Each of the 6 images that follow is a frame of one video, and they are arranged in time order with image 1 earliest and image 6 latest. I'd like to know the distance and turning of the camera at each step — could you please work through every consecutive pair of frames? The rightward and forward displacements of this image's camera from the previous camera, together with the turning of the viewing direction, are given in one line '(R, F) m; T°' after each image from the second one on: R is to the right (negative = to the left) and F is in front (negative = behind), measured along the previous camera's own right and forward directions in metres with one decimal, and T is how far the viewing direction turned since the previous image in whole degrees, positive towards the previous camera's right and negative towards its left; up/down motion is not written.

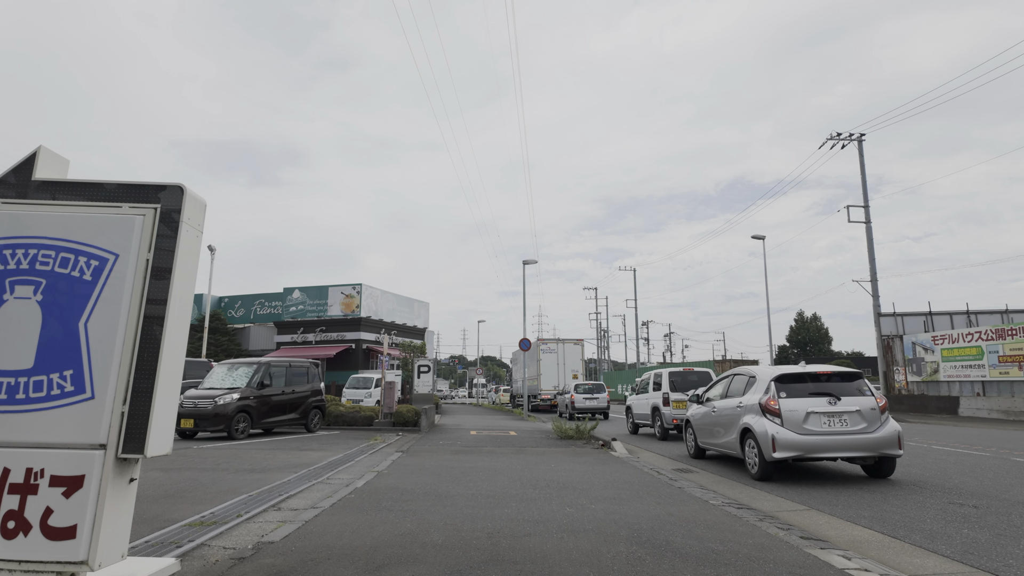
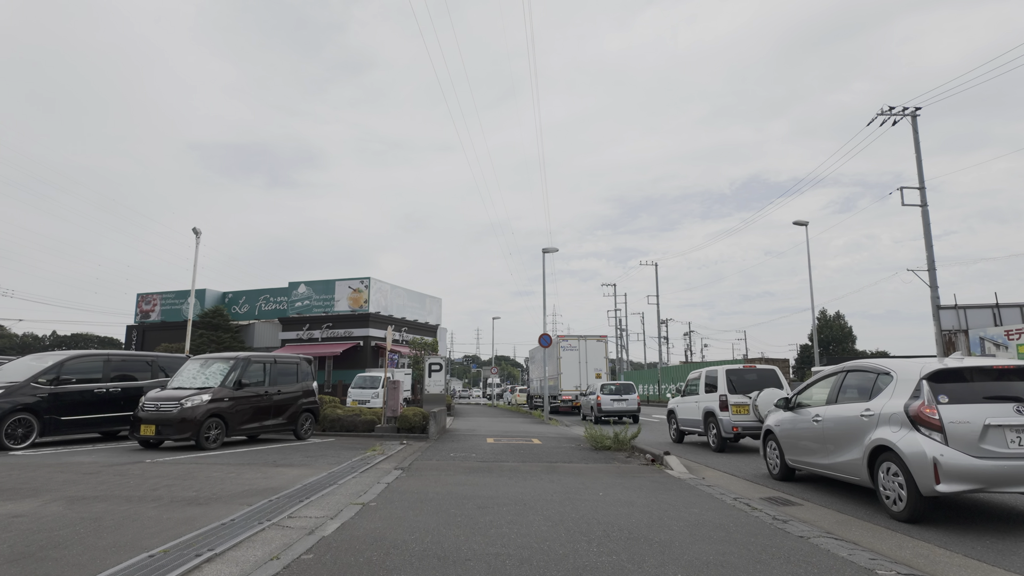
(-0.2, +2.5) m; -1°
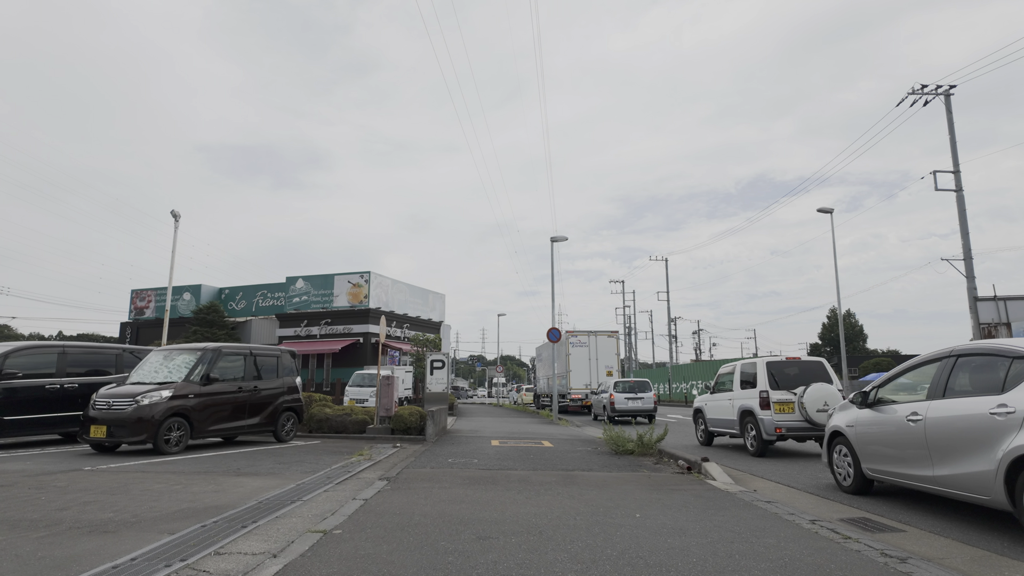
(0.0, +1.6) m; -1°
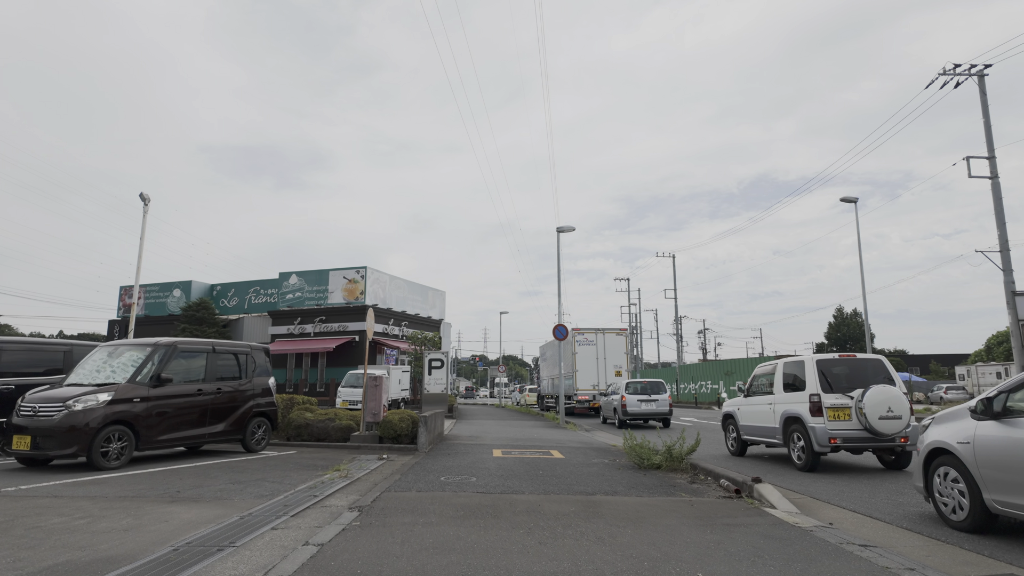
(0.0, +1.7) m; 0°
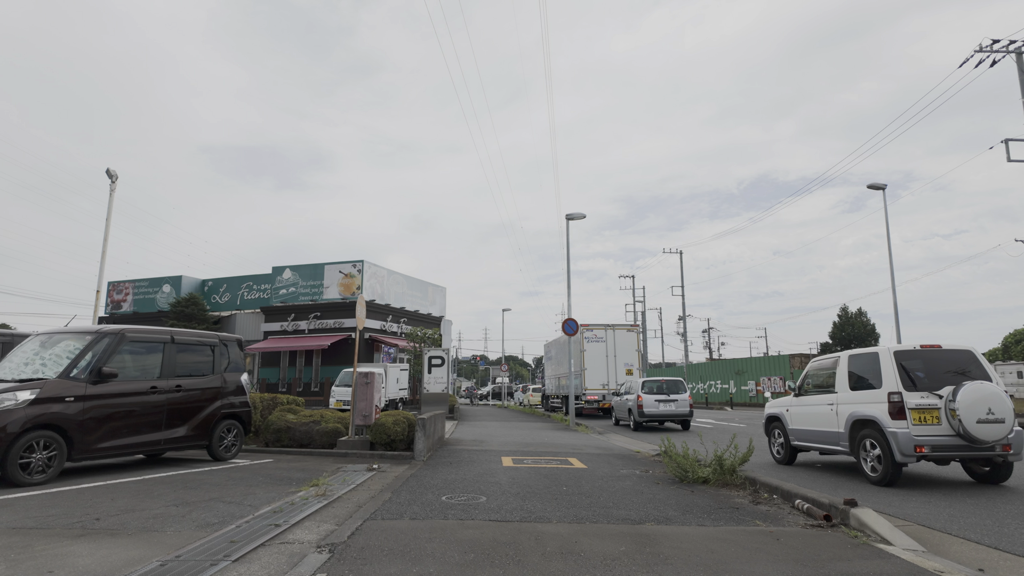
(-0.2, +1.6) m; 0°
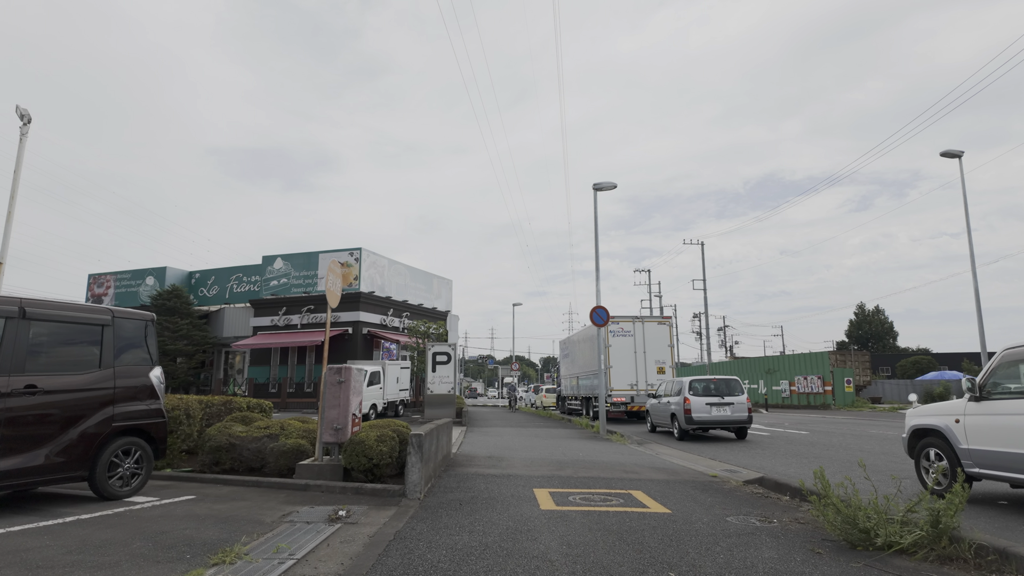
(-0.4, +3.2) m; -1°
